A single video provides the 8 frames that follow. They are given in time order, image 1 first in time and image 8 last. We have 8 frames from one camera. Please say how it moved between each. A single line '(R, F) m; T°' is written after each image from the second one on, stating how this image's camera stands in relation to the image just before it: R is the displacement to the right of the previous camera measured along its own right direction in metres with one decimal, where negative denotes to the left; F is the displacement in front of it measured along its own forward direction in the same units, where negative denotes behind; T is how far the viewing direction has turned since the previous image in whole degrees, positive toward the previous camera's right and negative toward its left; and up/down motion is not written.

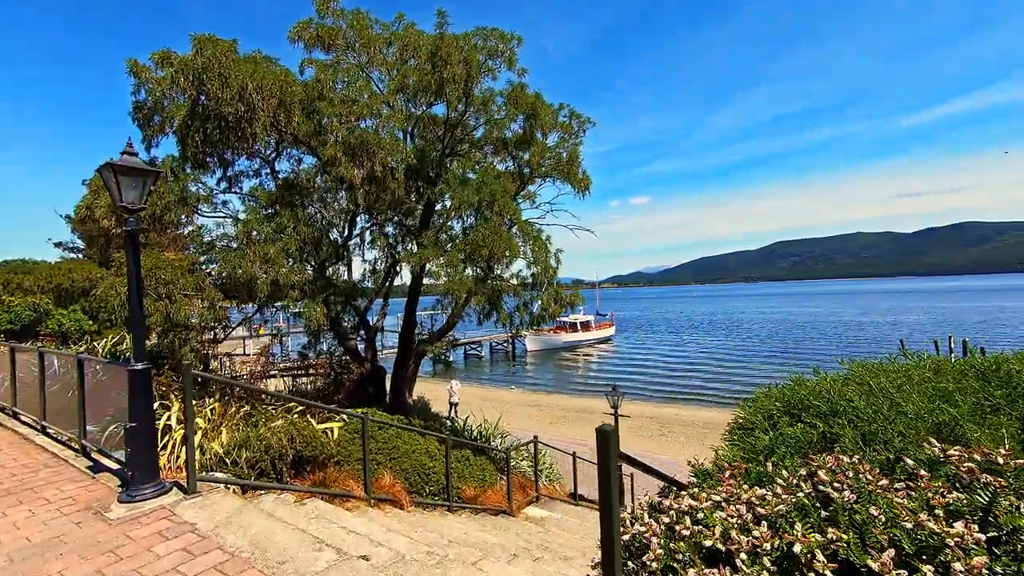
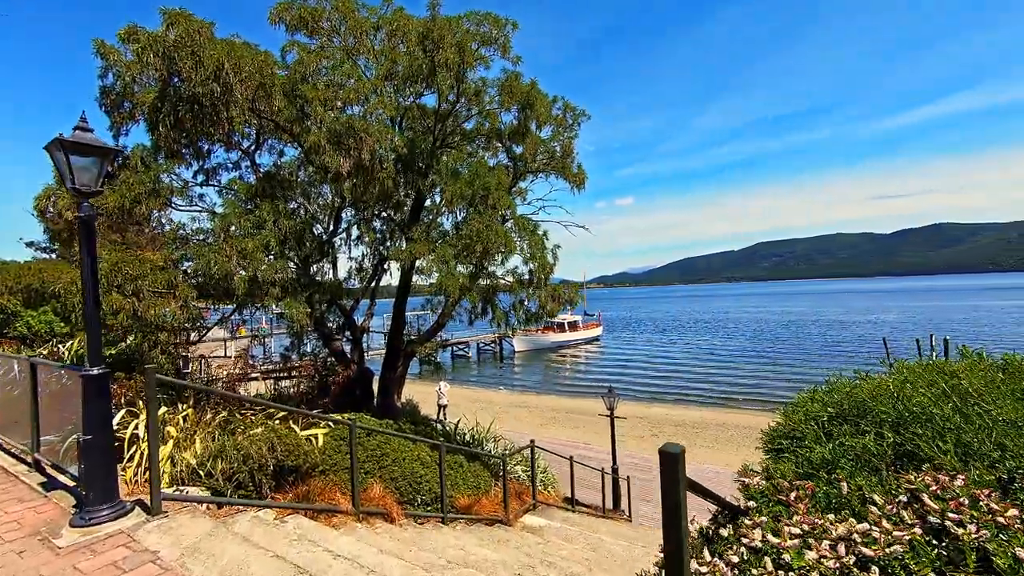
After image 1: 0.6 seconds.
(-0.1, +0.4) m; +2°
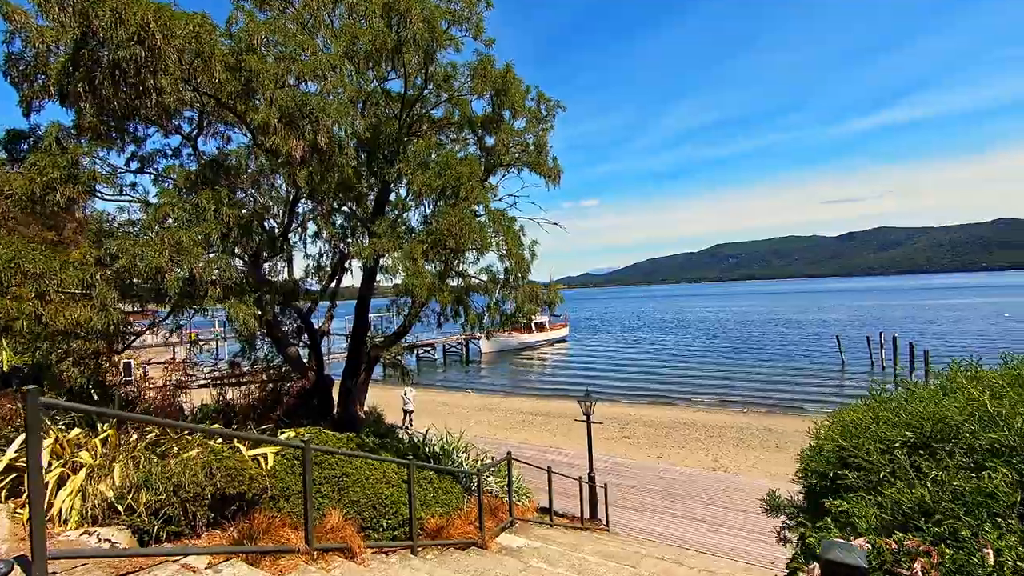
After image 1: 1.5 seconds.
(-0.1, +0.6) m; +4°
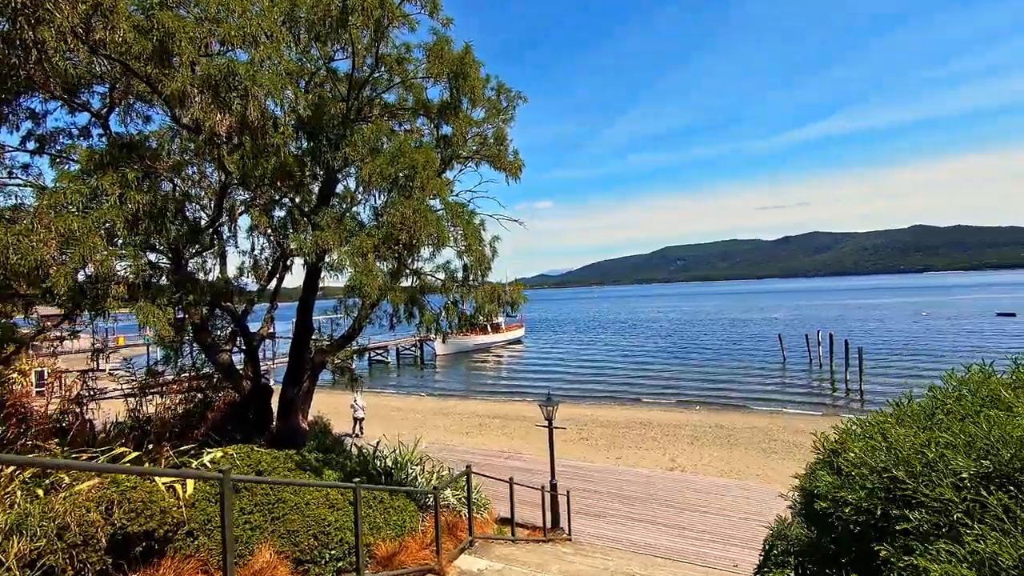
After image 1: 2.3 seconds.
(-0.1, +0.5) m; +5°
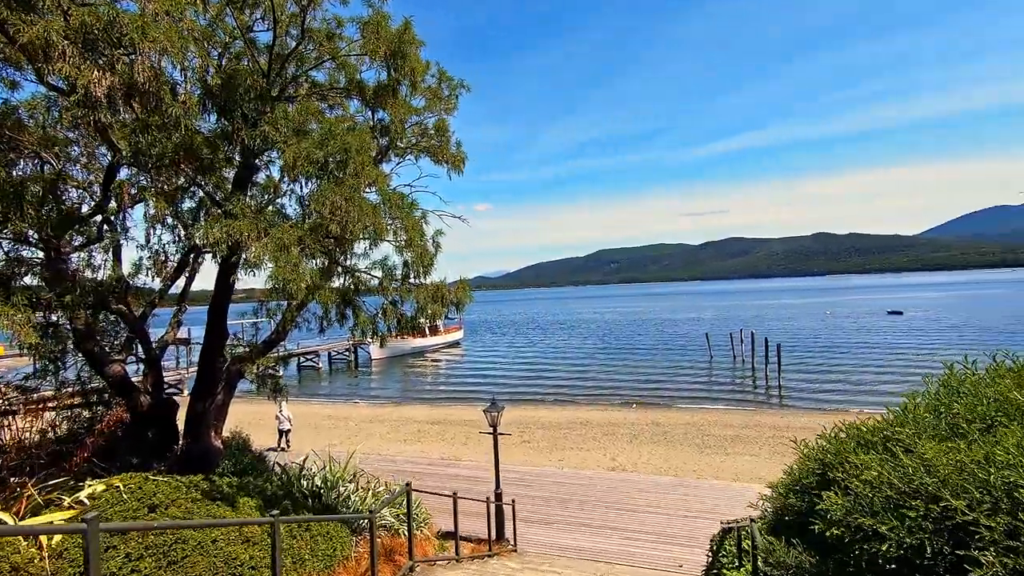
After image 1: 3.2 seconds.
(-0.1, +0.5) m; +8°
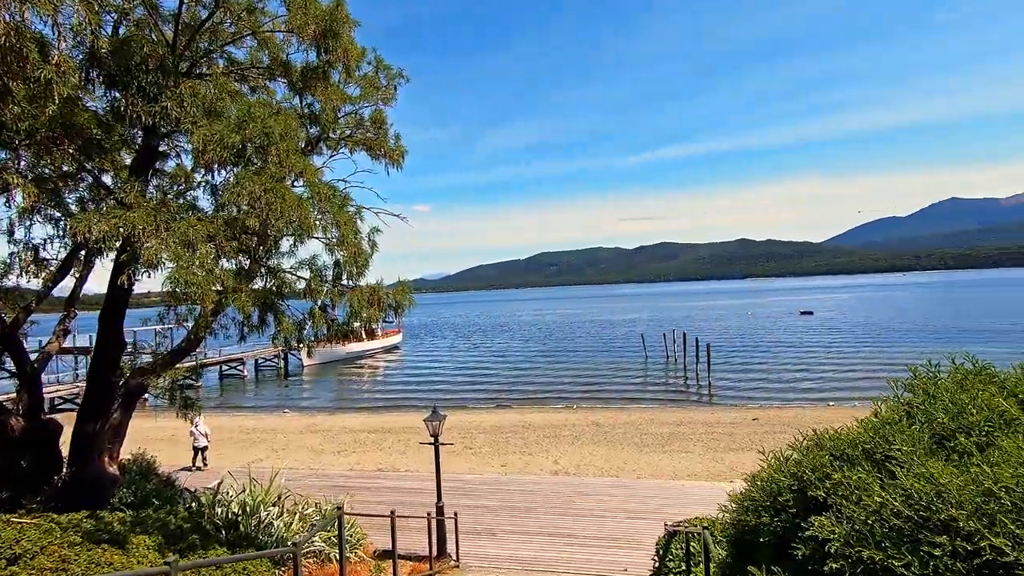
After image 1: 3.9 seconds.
(0.0, +0.4) m; +7°
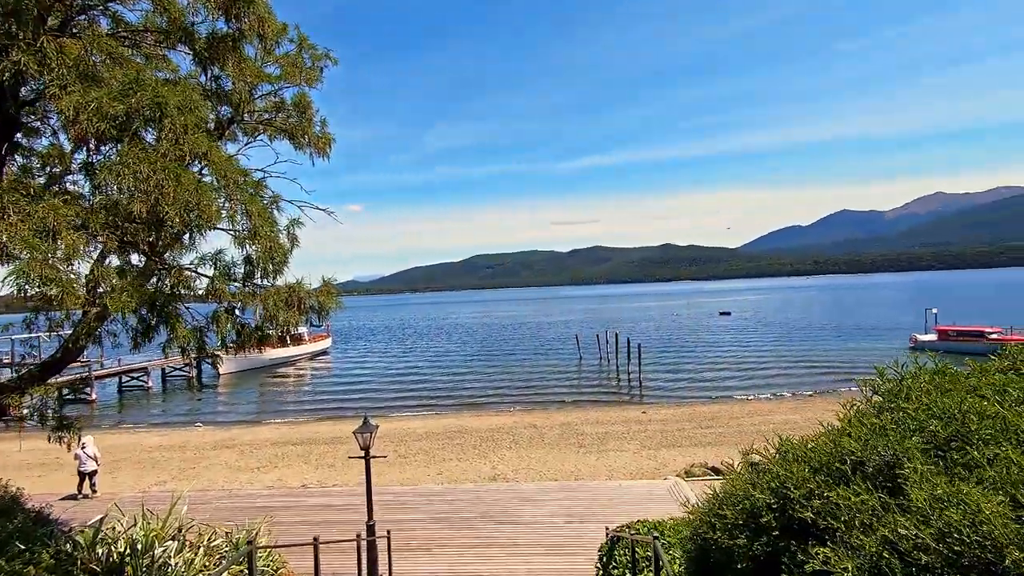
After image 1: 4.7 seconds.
(0.0, +0.4) m; +8°
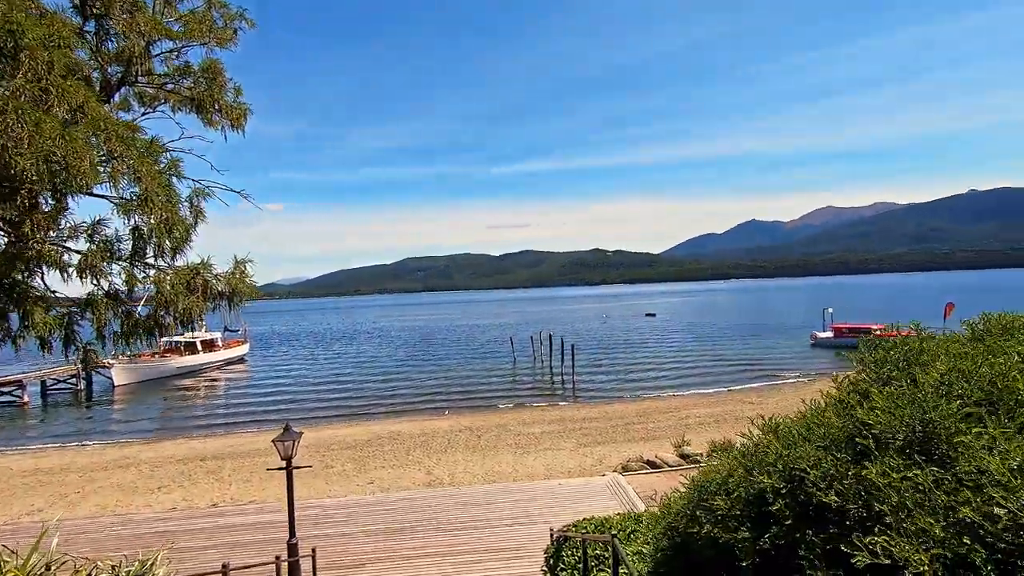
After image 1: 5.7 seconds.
(-0.1, +0.4) m; +8°
